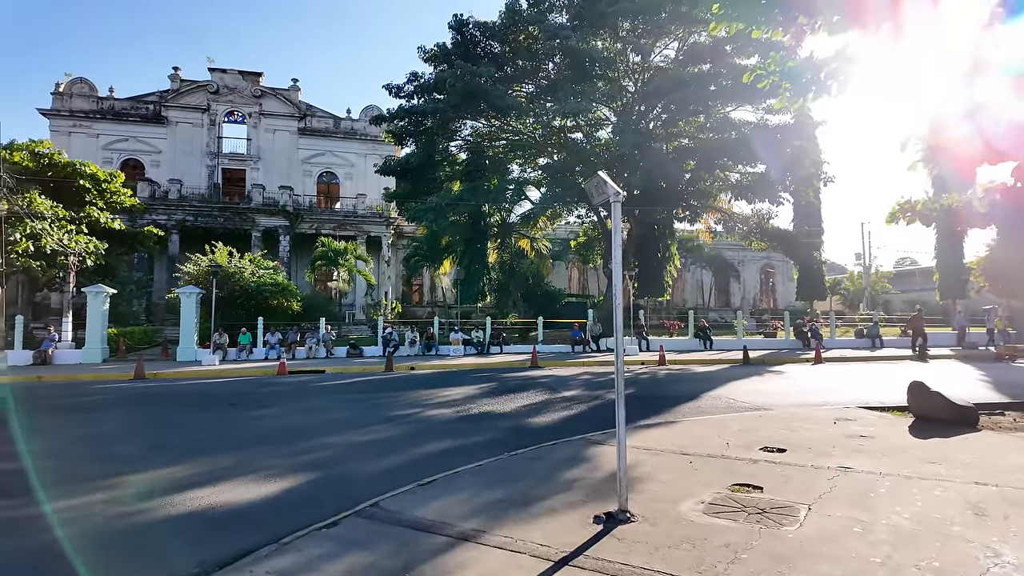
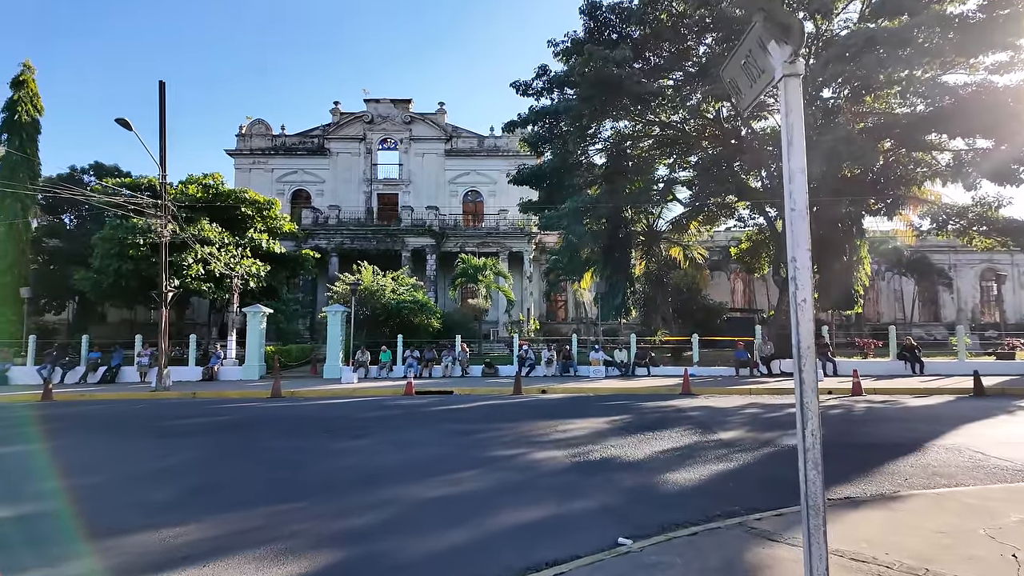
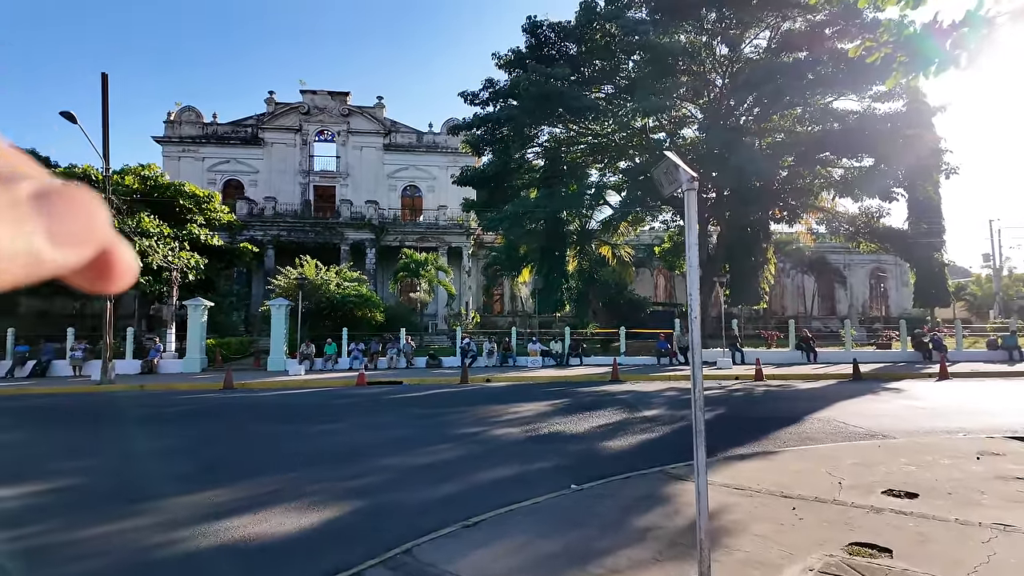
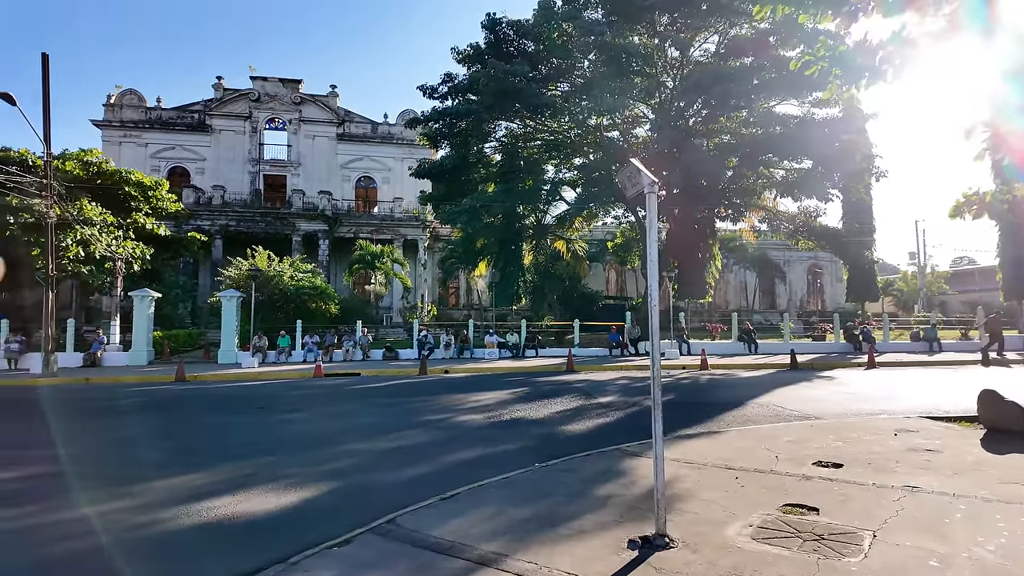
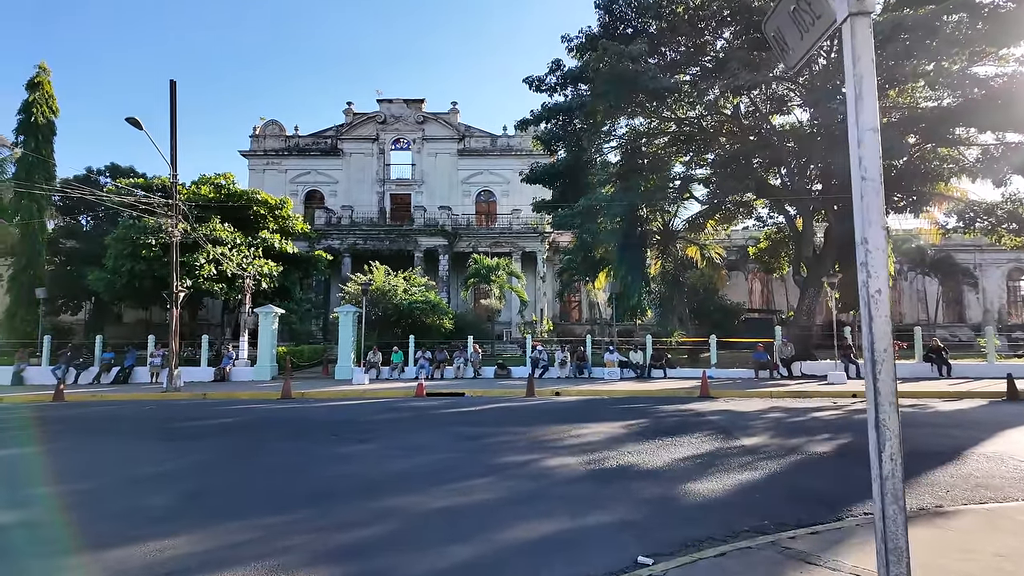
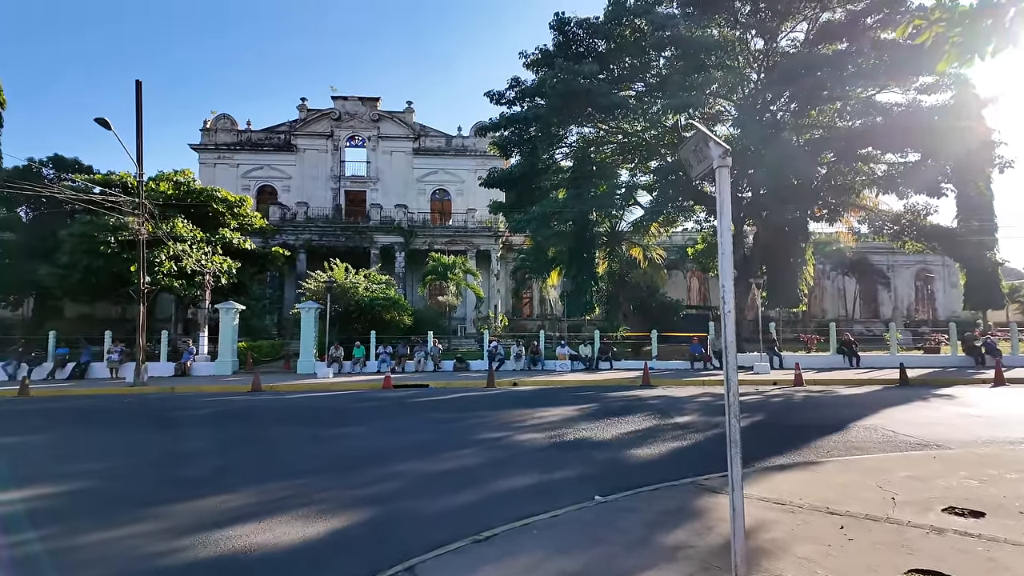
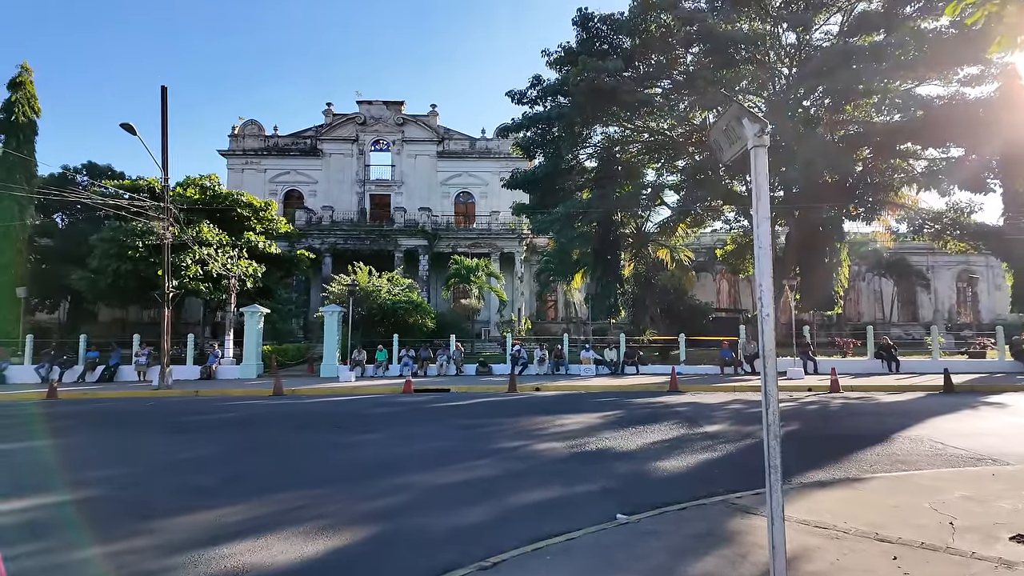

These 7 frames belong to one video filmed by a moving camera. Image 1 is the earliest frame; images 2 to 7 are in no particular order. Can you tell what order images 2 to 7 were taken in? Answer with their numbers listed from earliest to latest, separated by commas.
4, 3, 6, 7, 2, 5
